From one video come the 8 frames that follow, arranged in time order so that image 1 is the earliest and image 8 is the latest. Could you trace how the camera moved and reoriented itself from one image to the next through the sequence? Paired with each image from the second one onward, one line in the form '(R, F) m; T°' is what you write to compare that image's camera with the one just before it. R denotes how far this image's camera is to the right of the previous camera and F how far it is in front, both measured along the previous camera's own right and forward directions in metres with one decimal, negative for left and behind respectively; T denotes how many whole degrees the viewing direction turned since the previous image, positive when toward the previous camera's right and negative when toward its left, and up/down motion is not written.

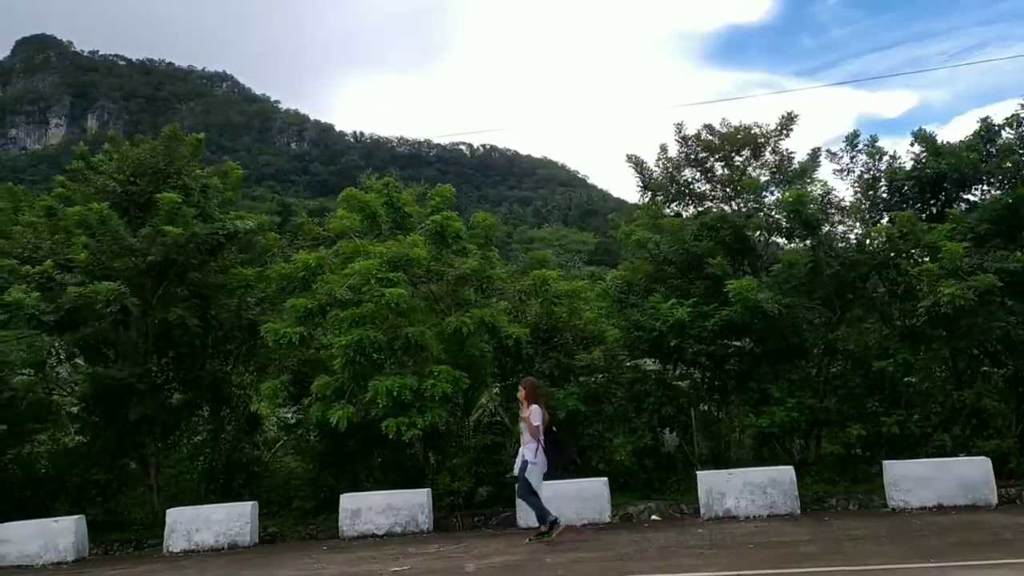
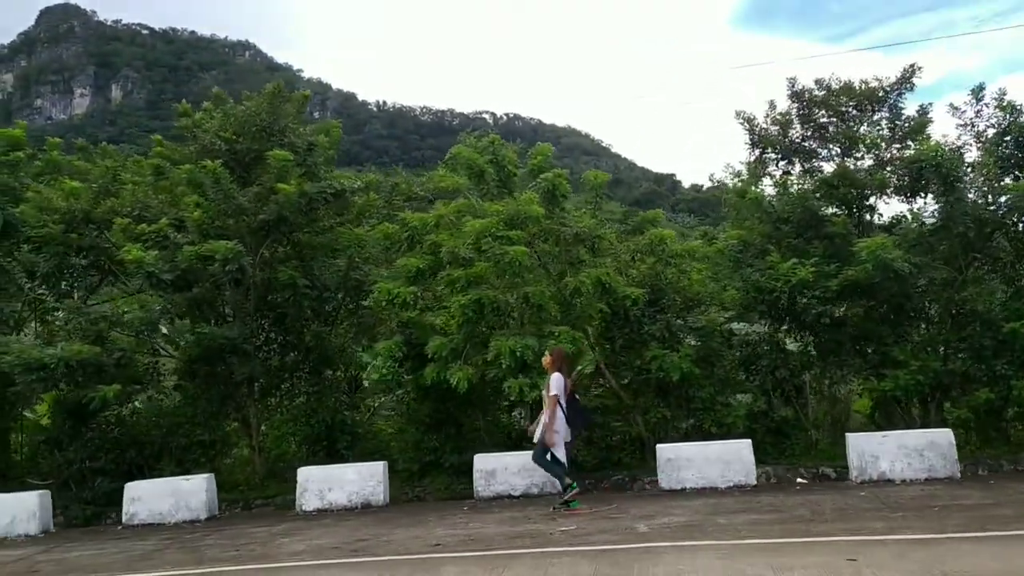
(-1.0, +0.2) m; -2°
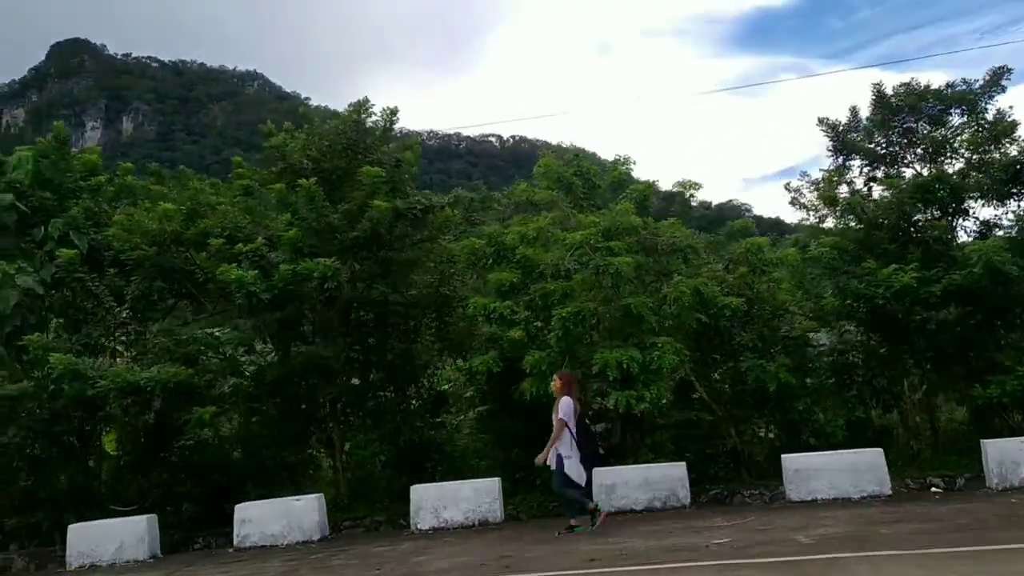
(-0.9, +0.1) m; -1°
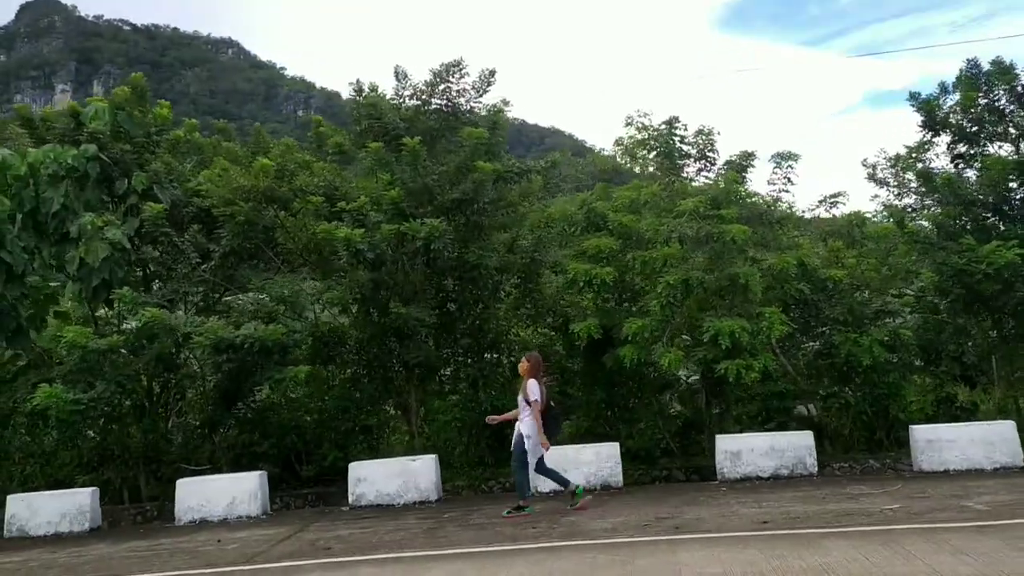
(-1.3, +0.1) m; +1°
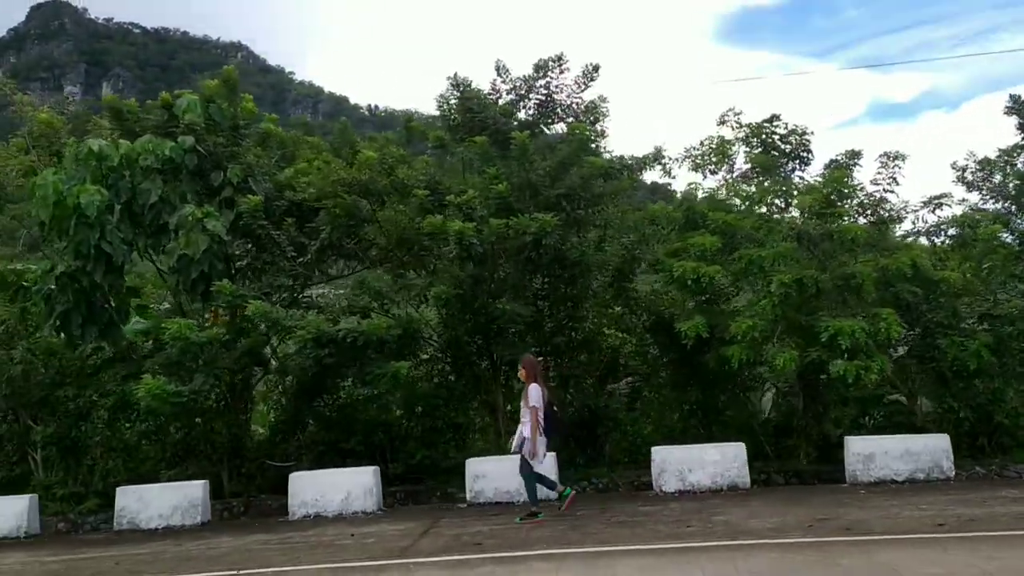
(-1.0, +0.1) m; -1°
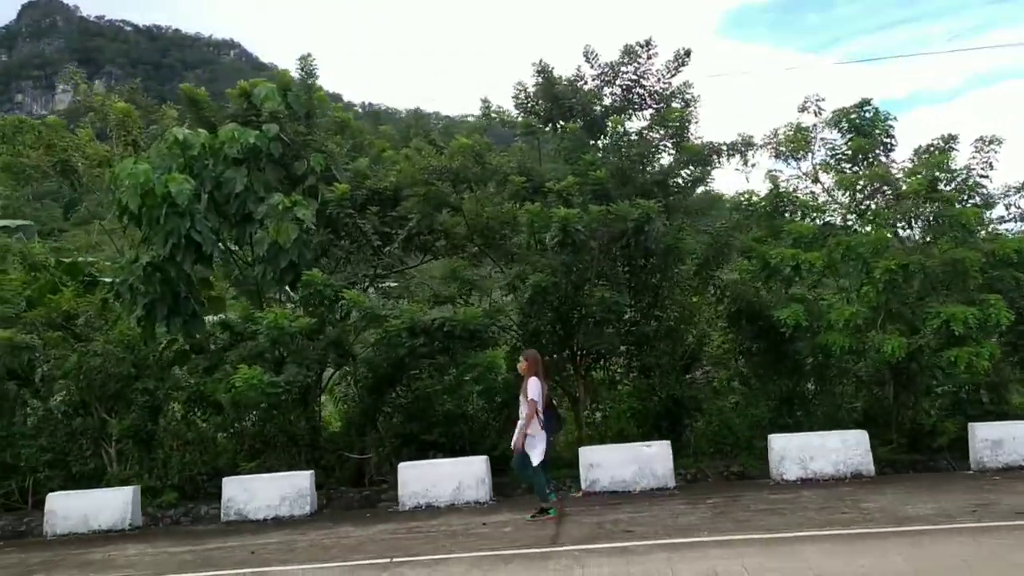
(-1.0, +0.1) m; 0°
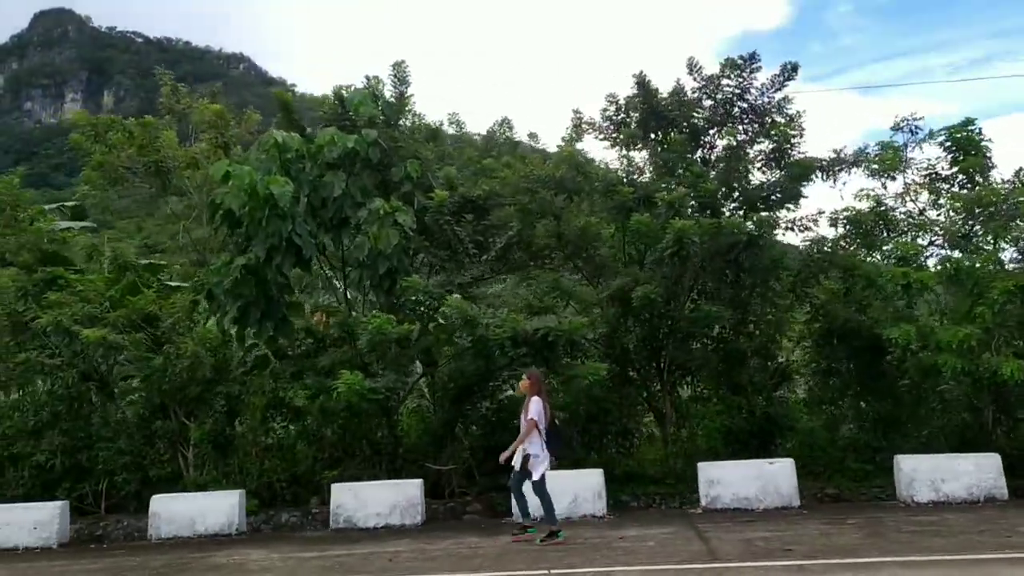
(-1.0, +0.1) m; 0°
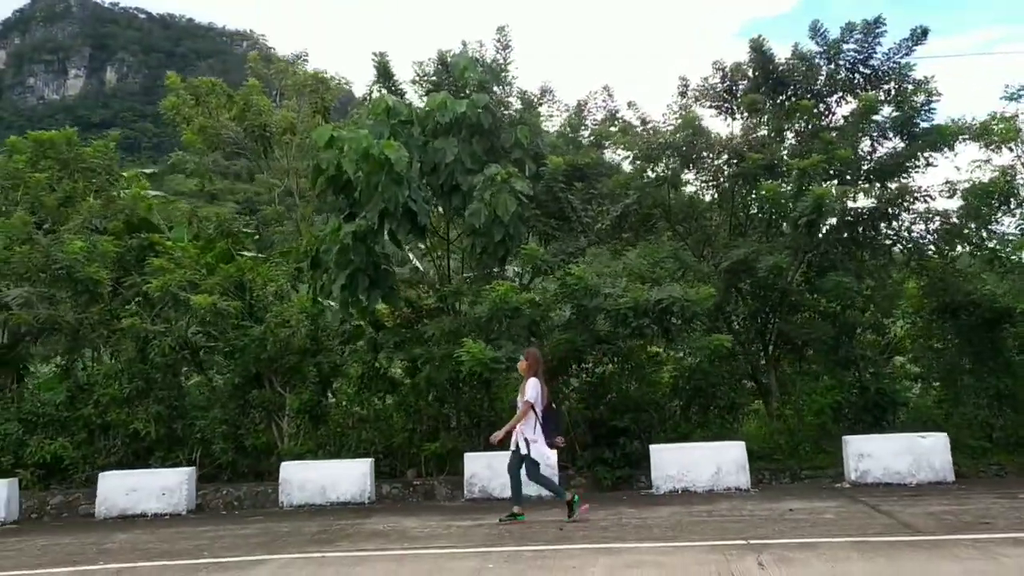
(-1.1, +0.2) m; -1°
